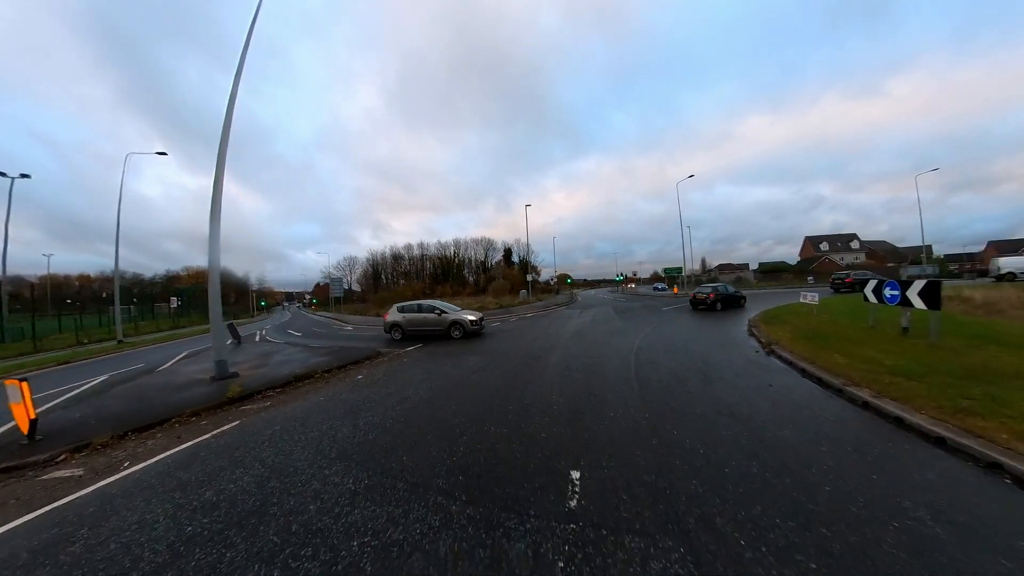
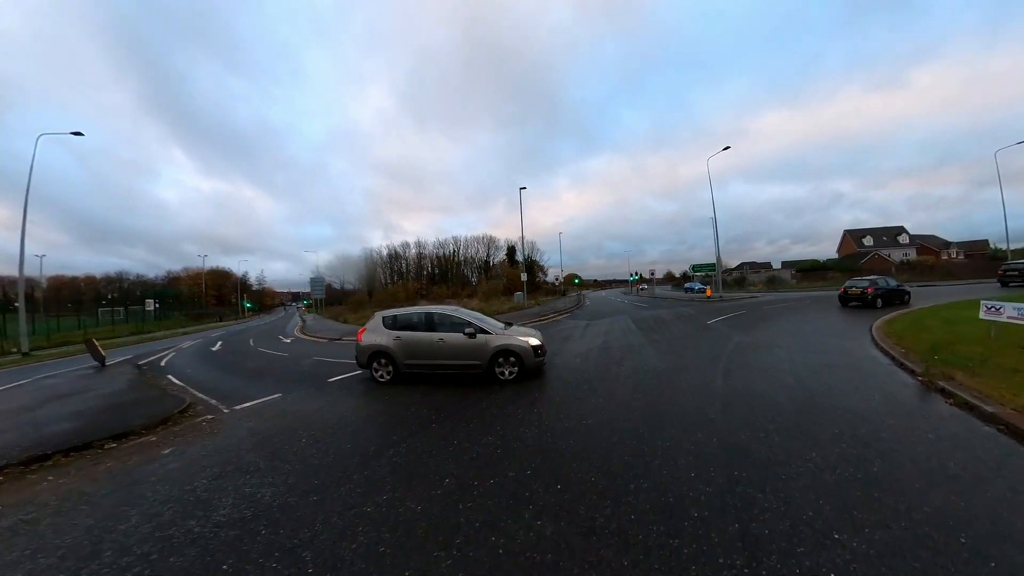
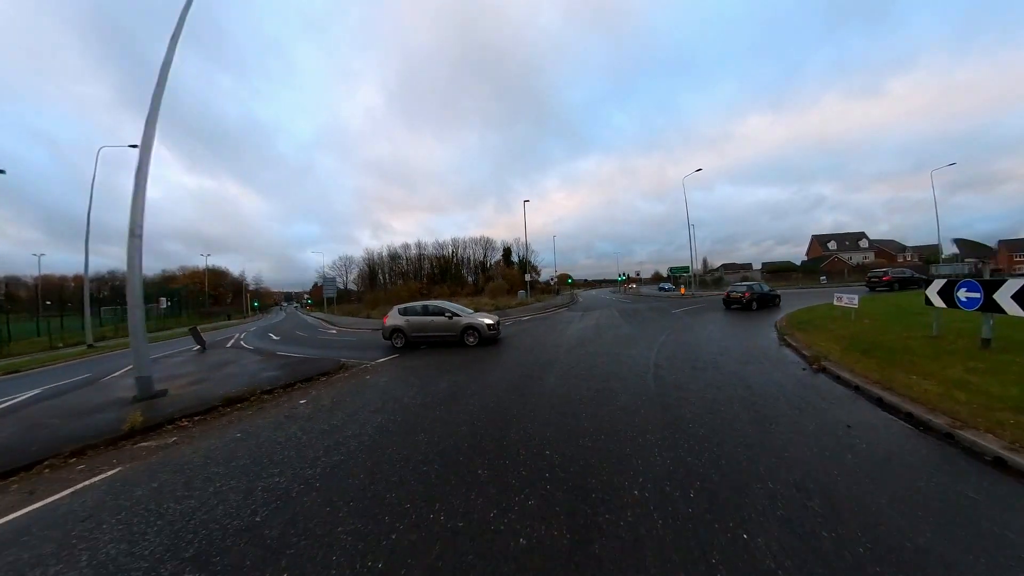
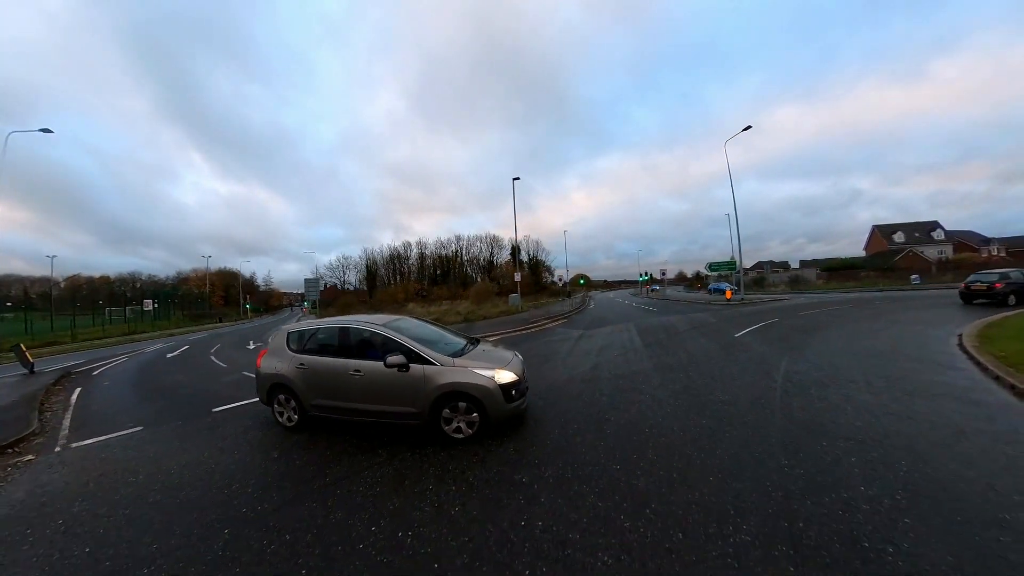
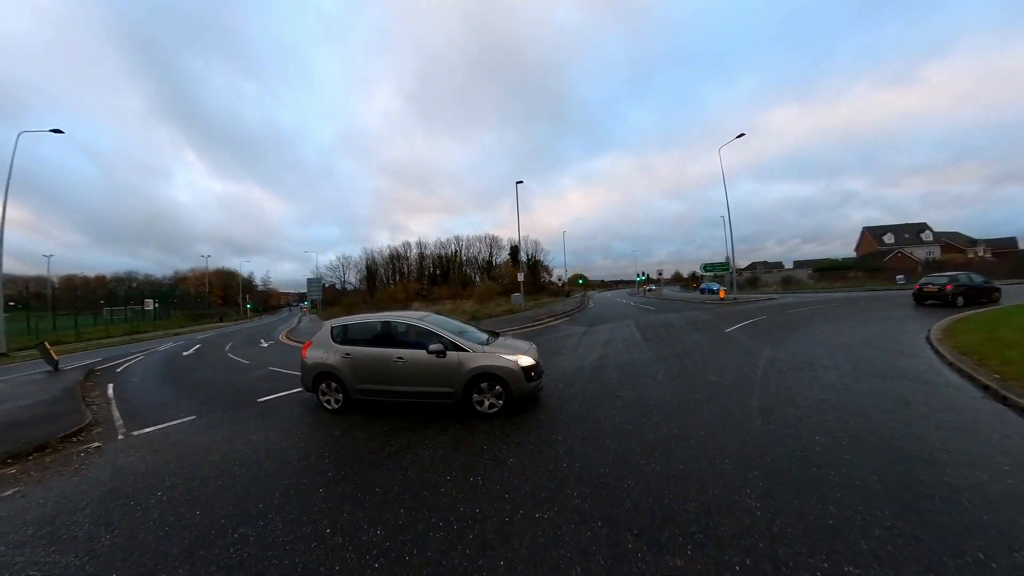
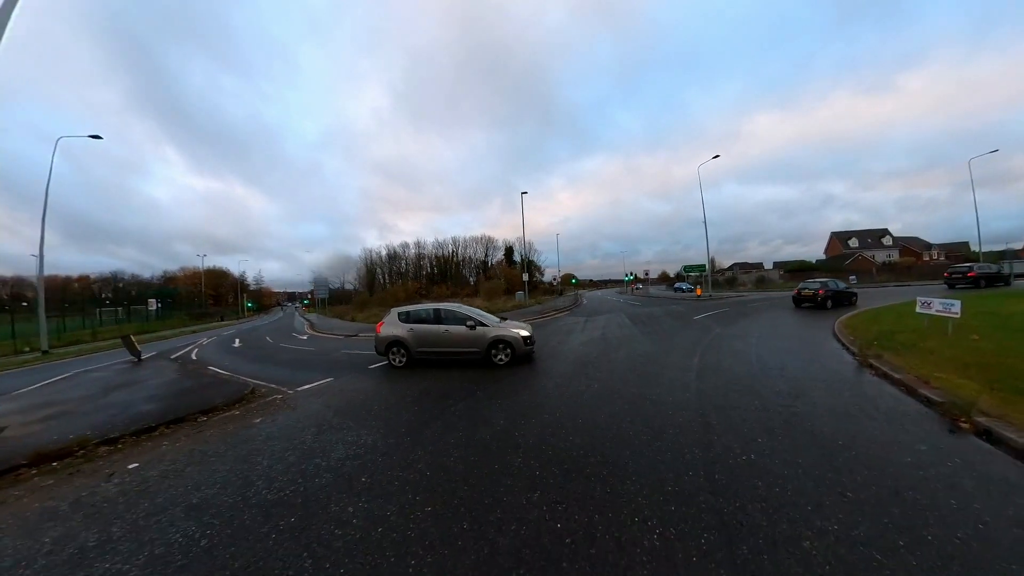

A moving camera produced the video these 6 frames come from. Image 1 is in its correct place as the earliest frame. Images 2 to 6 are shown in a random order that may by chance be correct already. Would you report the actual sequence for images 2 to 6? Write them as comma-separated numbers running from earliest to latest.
3, 6, 2, 5, 4
